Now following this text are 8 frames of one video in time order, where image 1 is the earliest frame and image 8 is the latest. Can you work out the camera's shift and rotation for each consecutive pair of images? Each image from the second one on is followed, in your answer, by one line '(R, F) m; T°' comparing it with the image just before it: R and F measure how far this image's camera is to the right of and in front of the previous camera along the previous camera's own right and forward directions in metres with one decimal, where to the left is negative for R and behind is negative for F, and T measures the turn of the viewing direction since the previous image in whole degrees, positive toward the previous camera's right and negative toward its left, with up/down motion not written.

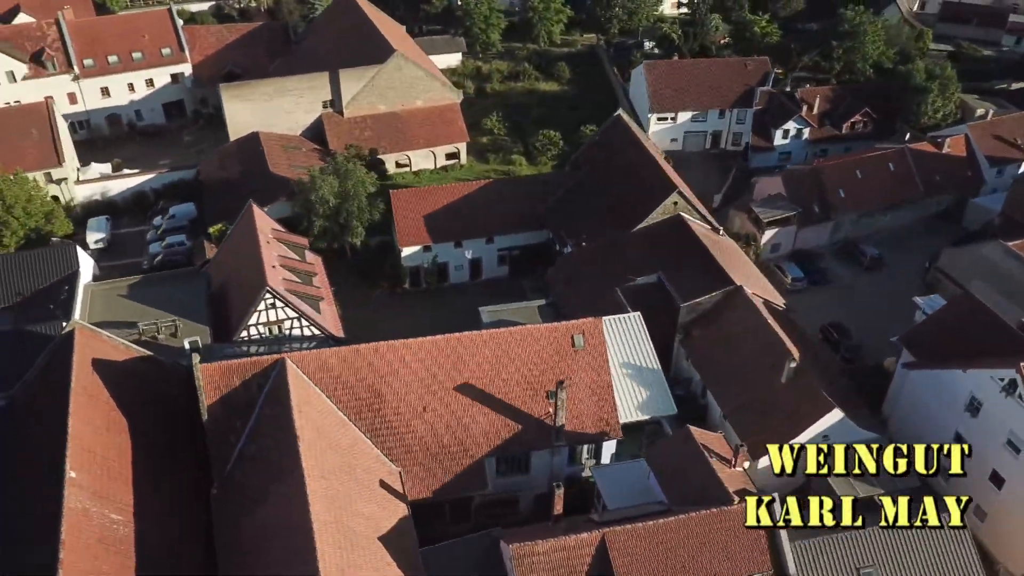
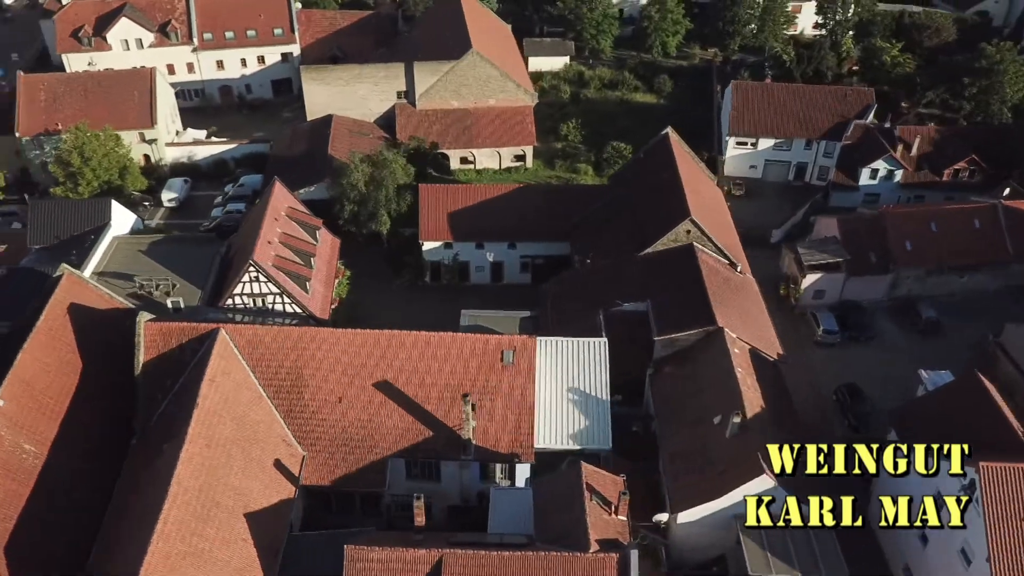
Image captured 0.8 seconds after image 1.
(+7.6, +1.2) m; -12°
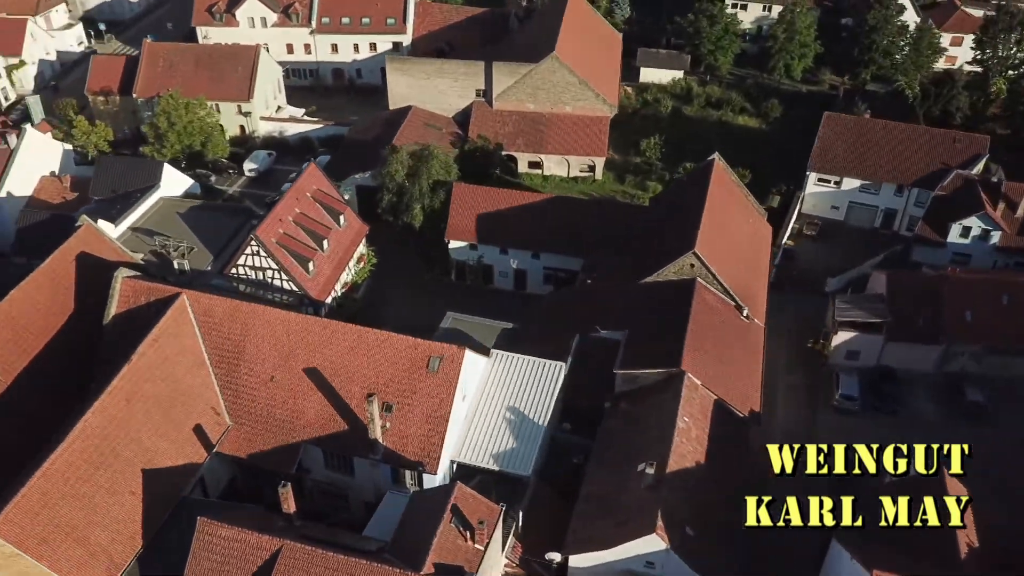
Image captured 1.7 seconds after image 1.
(+7.6, +1.3) m; -12°
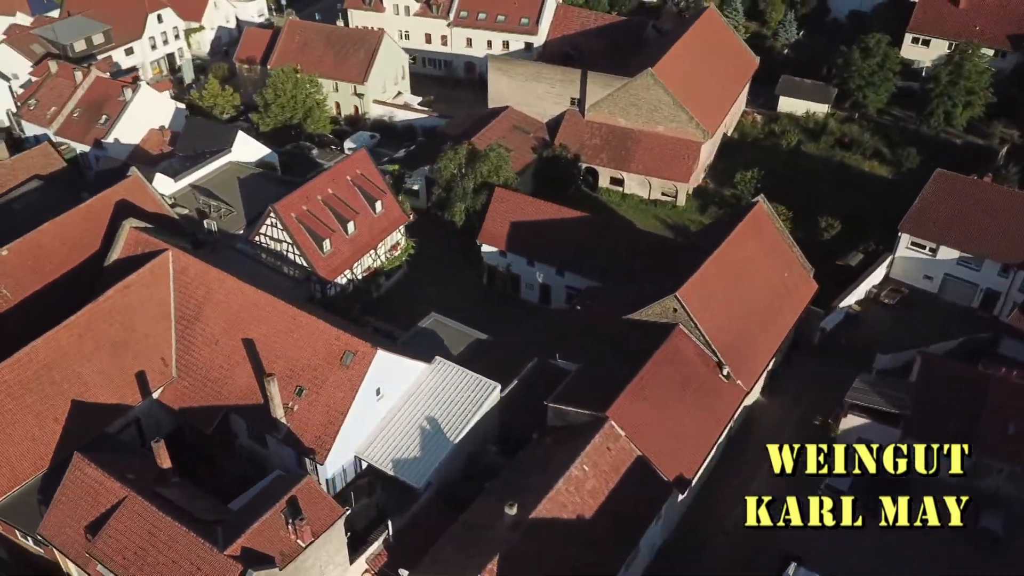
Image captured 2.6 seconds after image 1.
(+9.0, +1.8) m; -14°
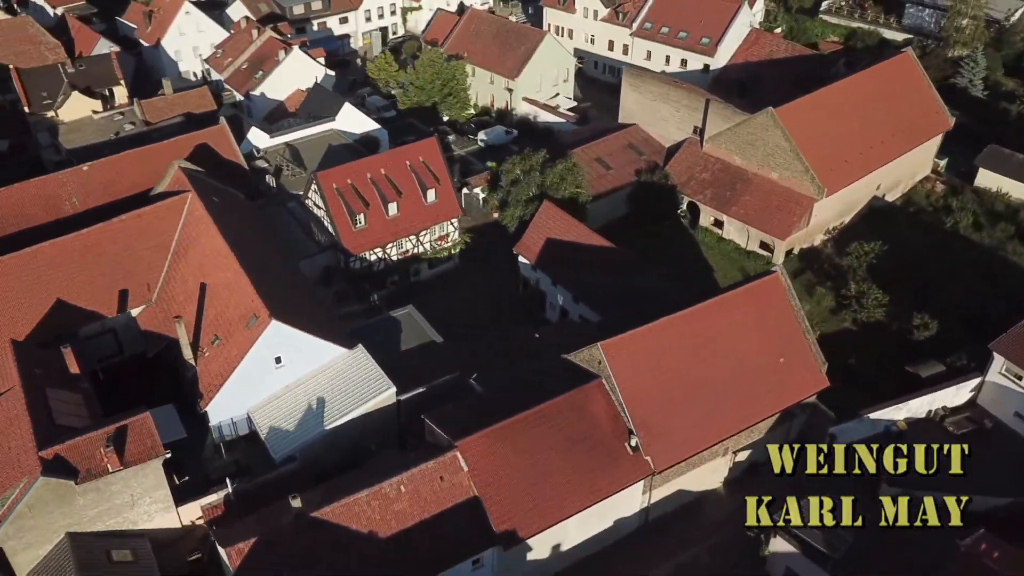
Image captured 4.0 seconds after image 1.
(+12.3, +3.0) m; -19°
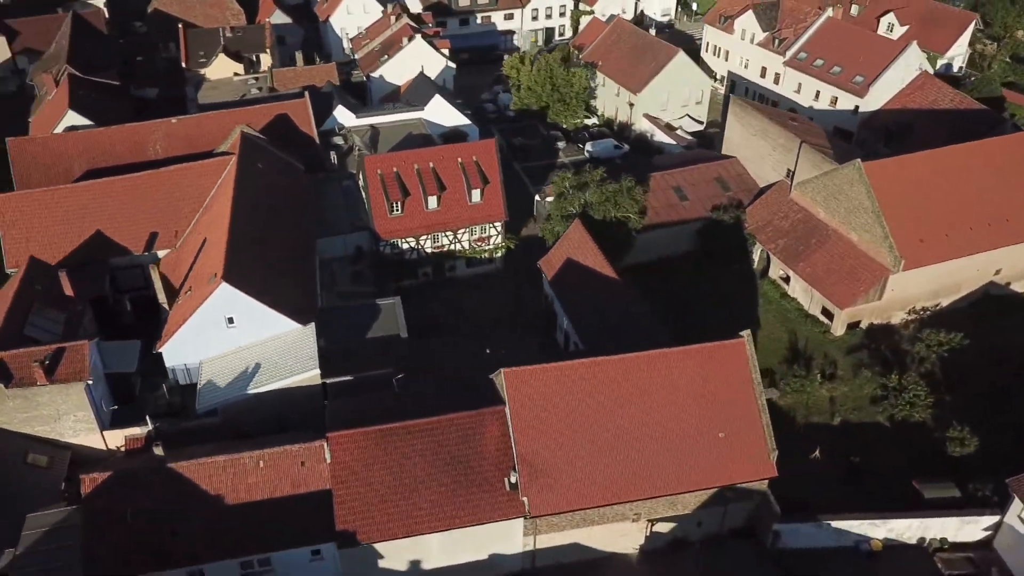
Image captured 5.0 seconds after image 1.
(+10.2, +2.2) m; -16°
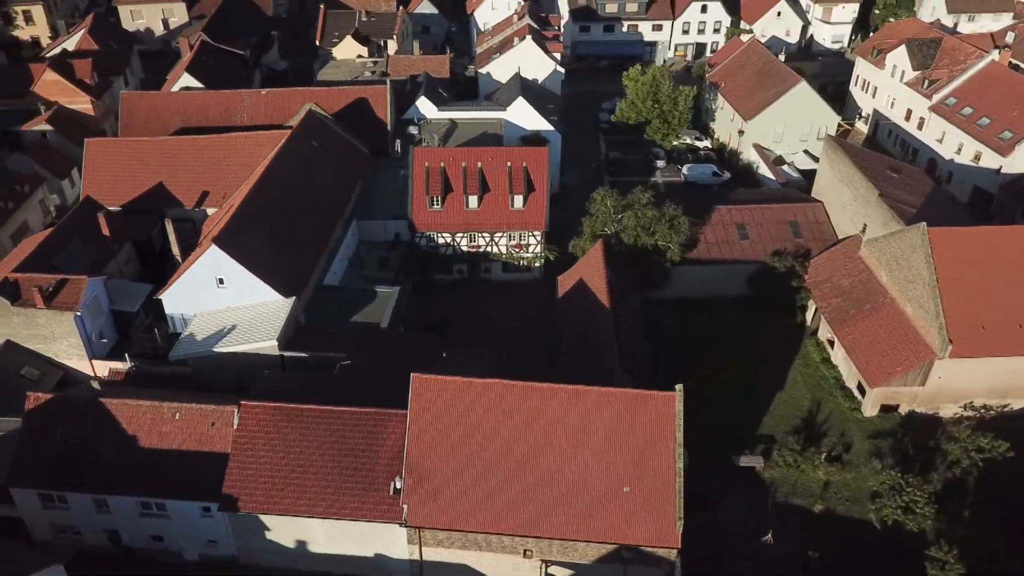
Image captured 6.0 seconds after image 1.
(+8.9, +1.7) m; -14°
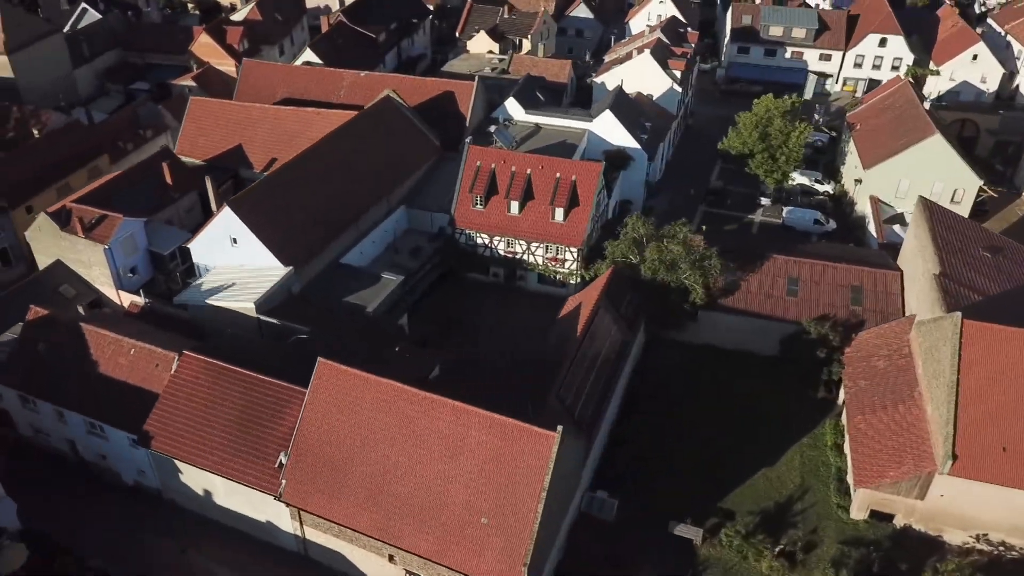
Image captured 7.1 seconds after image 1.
(+9.7, +1.9) m; -15°
